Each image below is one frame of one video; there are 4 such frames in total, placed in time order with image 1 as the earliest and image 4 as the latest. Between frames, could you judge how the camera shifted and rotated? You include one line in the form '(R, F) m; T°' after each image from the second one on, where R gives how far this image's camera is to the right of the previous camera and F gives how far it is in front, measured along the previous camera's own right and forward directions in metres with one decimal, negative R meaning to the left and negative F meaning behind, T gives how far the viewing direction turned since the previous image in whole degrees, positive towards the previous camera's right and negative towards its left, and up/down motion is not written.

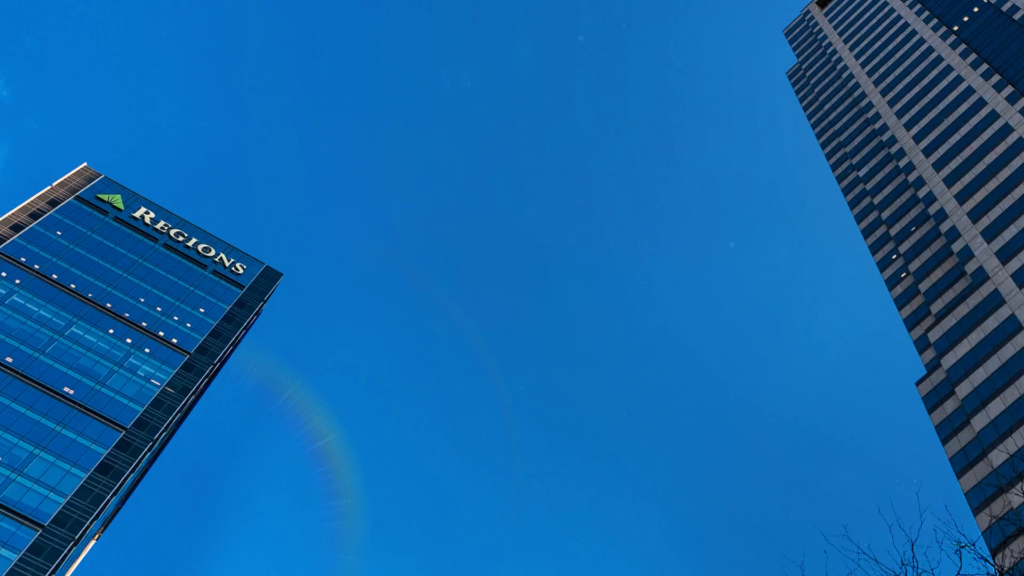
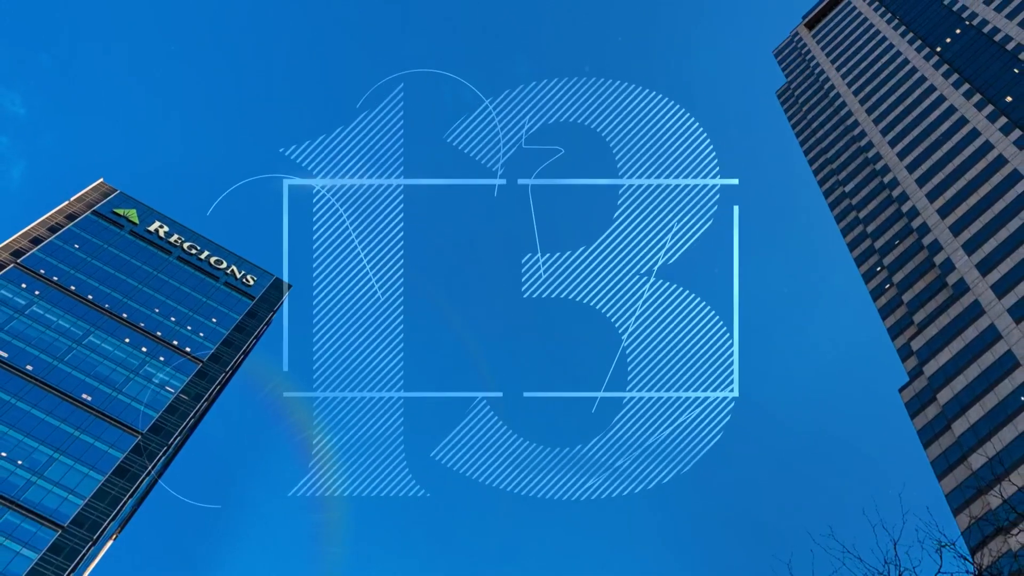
(+0.3, -3.4) m; 0°
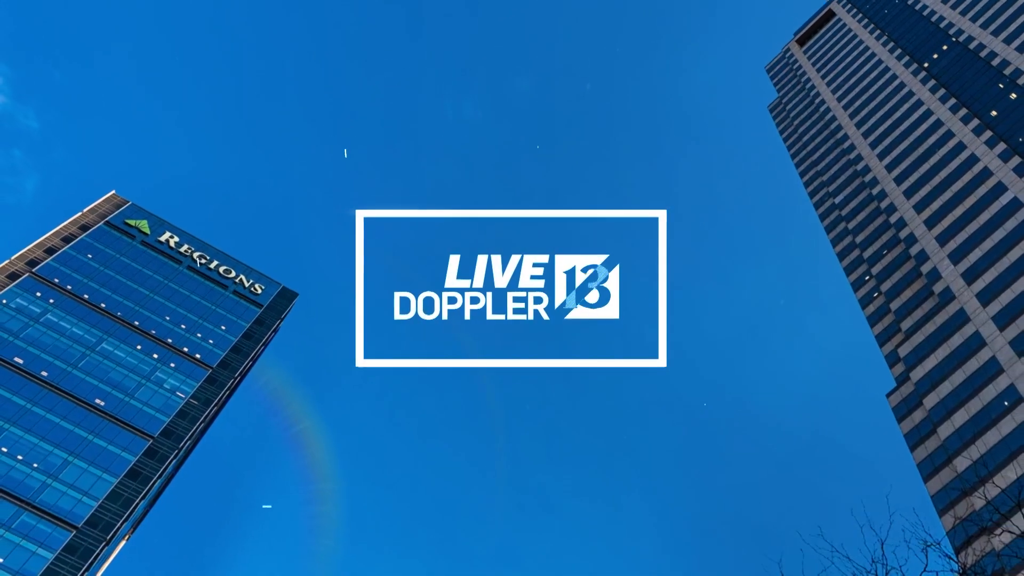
(+0.1, -2.8) m; 0°
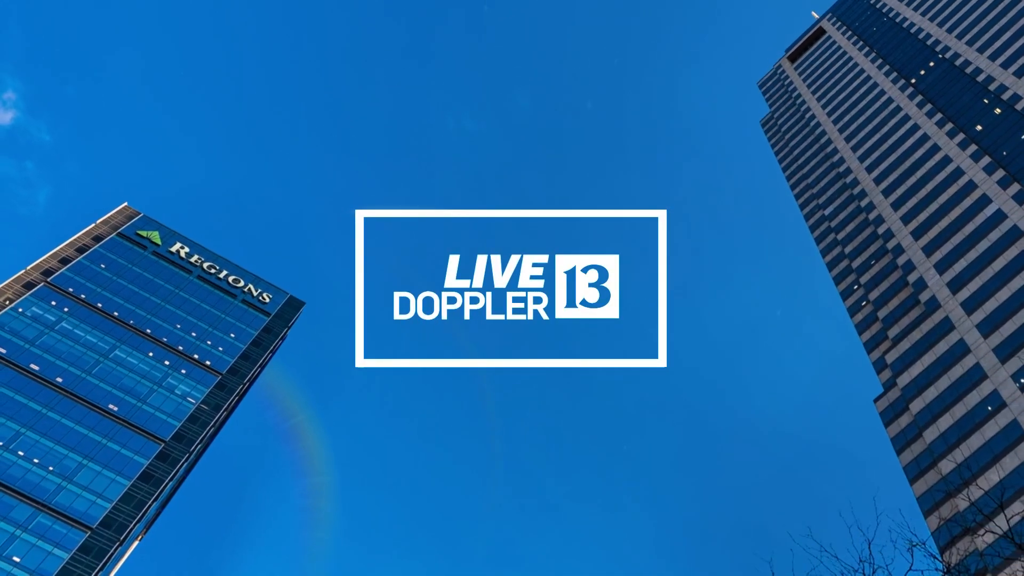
(+0.1, -2.9) m; 0°
